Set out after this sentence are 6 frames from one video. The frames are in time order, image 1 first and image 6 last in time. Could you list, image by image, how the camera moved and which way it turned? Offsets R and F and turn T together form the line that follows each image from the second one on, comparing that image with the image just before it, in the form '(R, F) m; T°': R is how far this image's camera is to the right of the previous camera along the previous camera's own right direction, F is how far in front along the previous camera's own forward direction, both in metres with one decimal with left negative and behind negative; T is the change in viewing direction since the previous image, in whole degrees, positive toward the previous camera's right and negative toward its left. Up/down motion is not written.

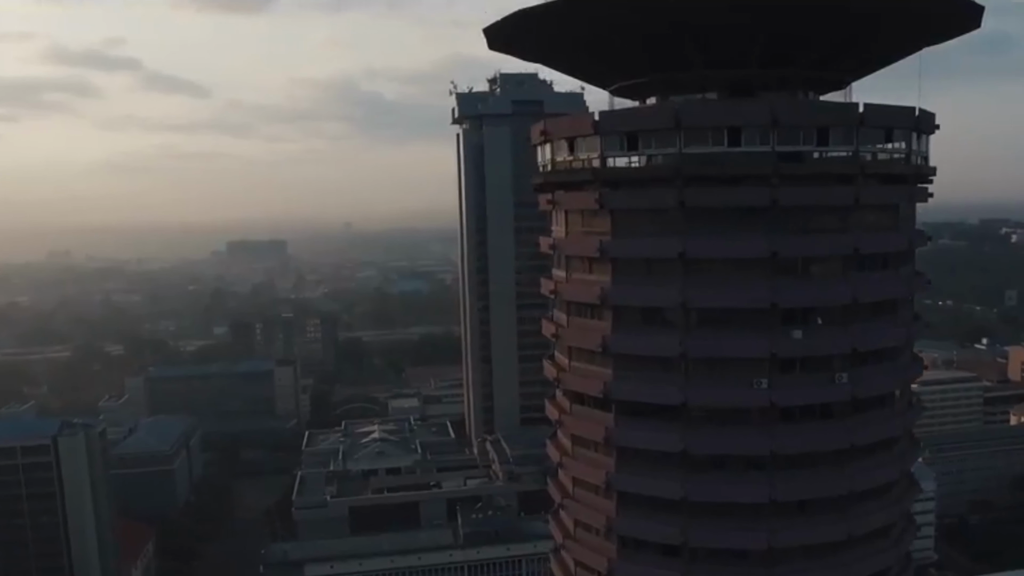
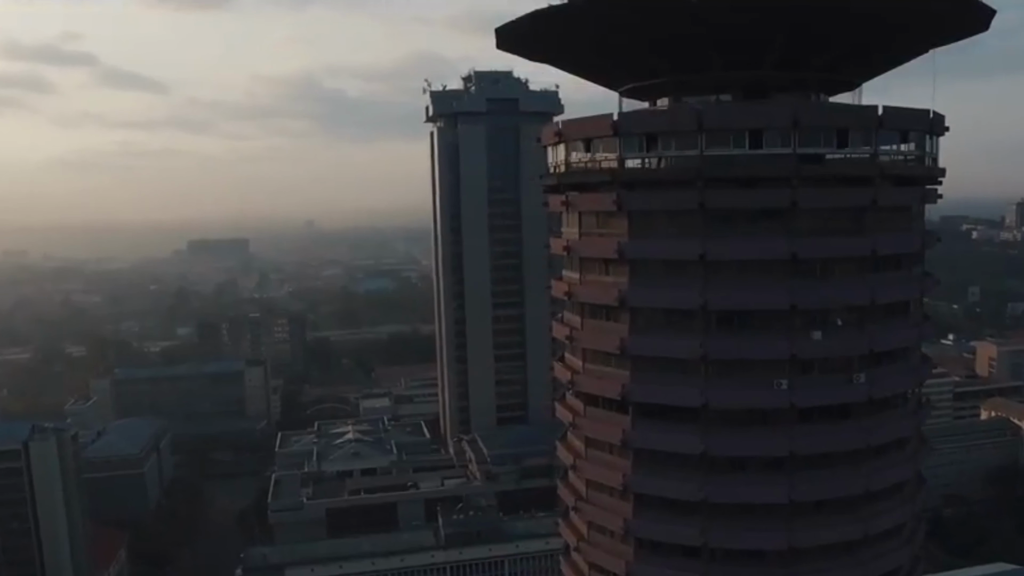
(-0.8, +0.1) m; +2°
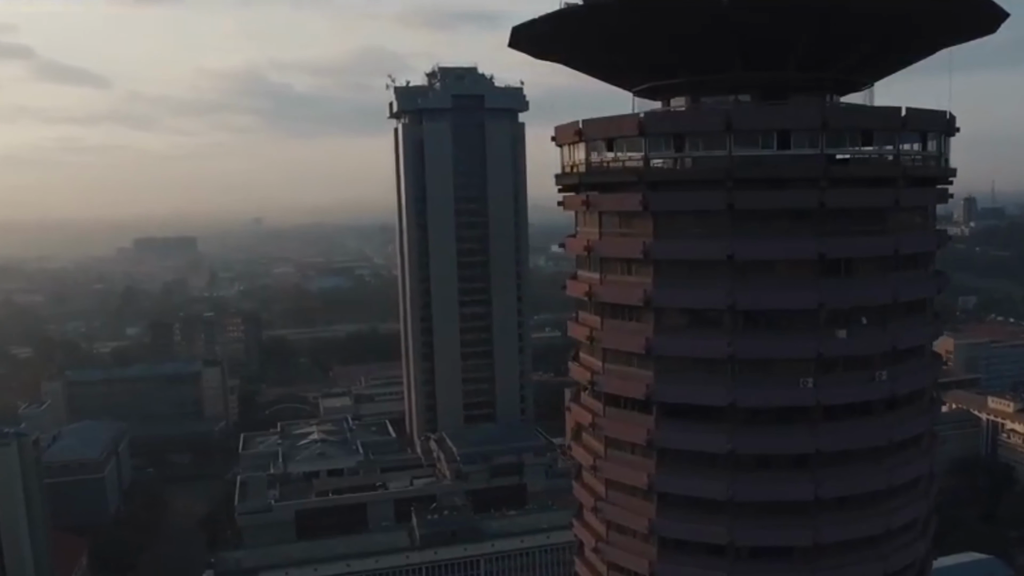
(-1.0, +0.1) m; +3°
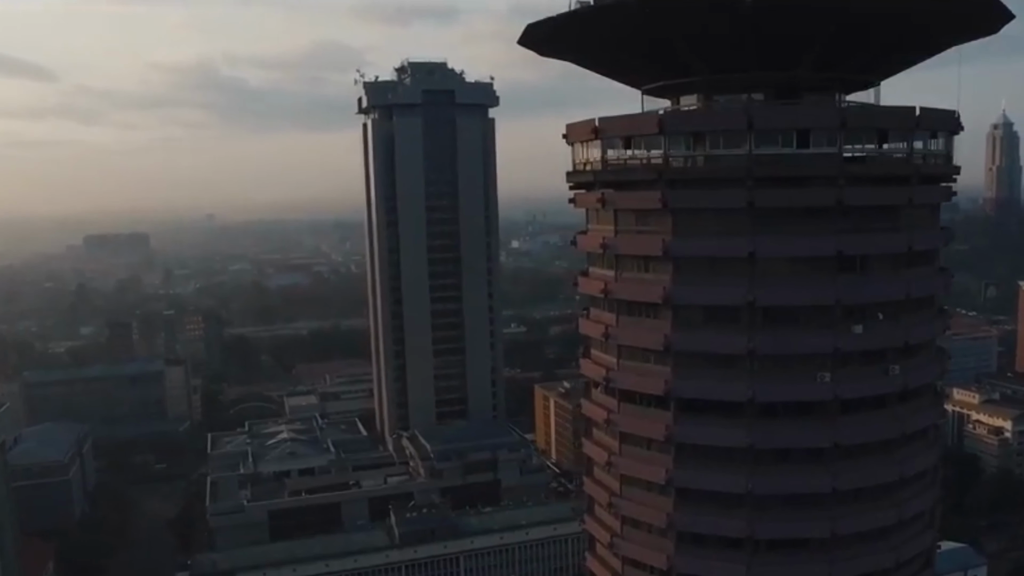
(-0.9, 0.0) m; +3°
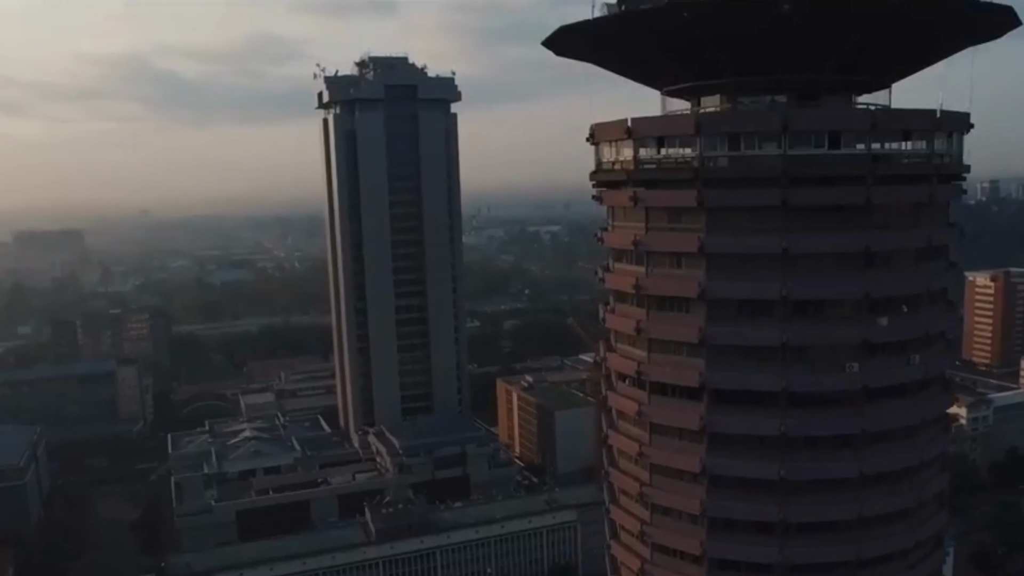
(-1.4, -0.3) m; +3°
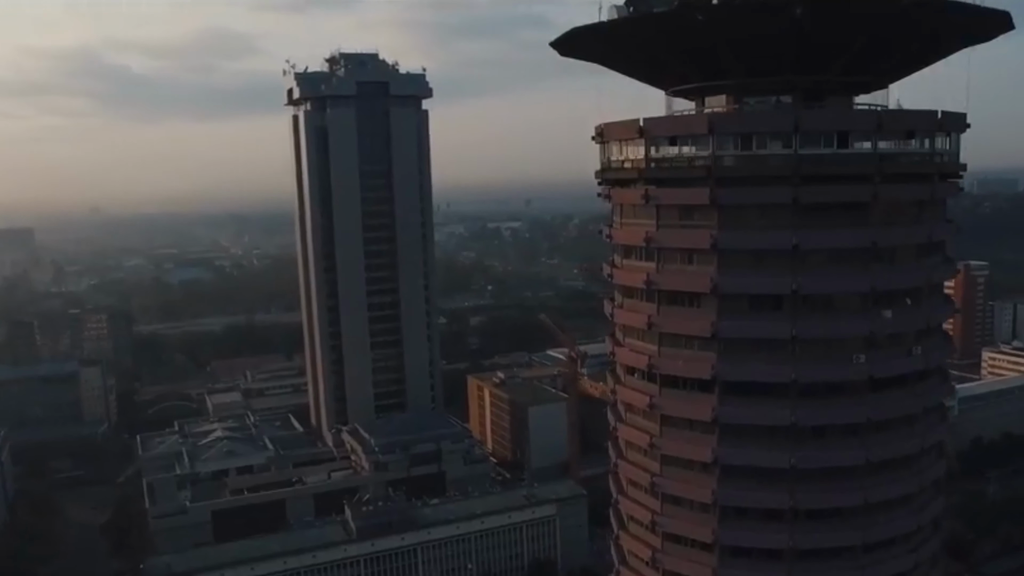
(-0.9, -0.2) m; +2°
